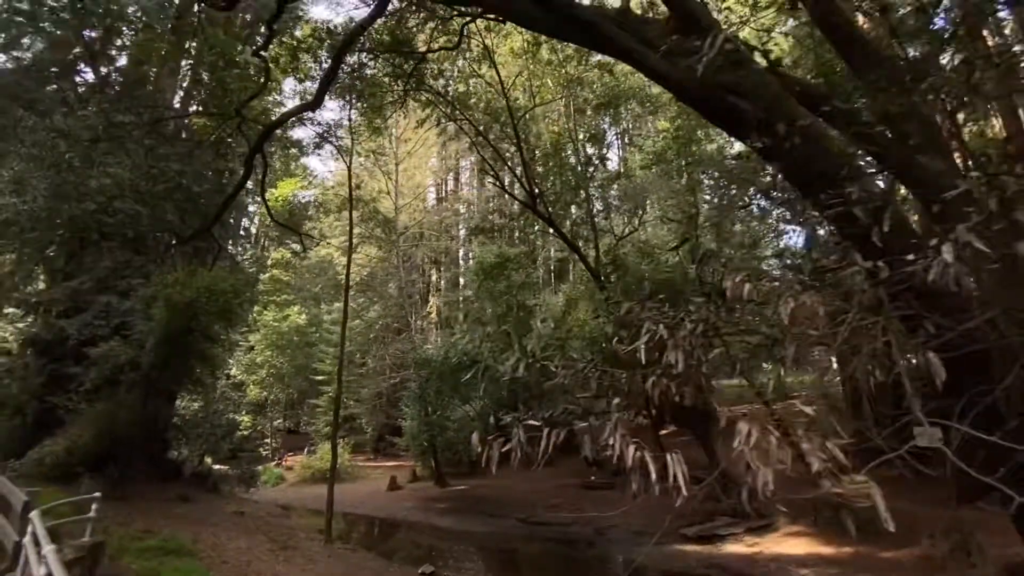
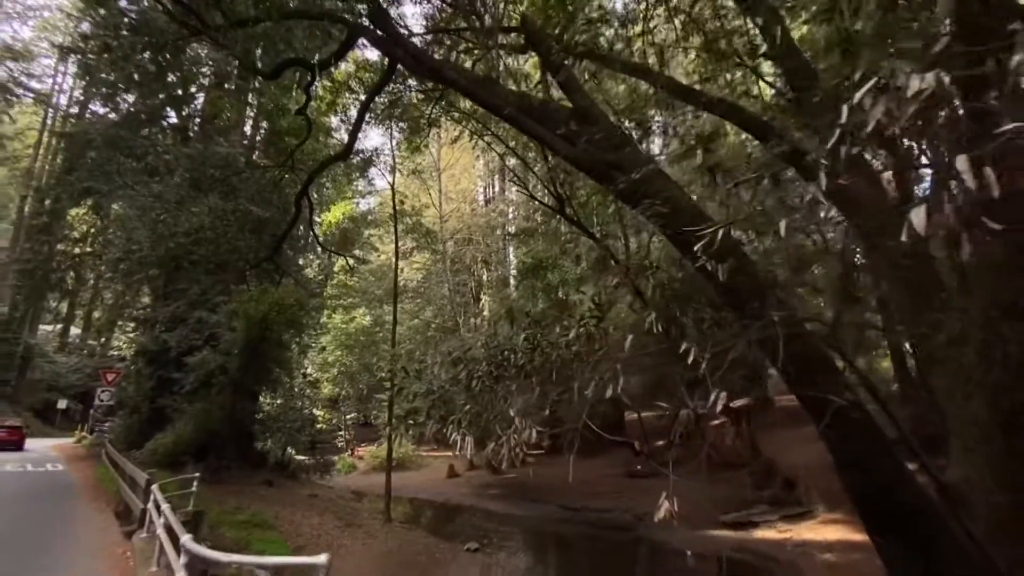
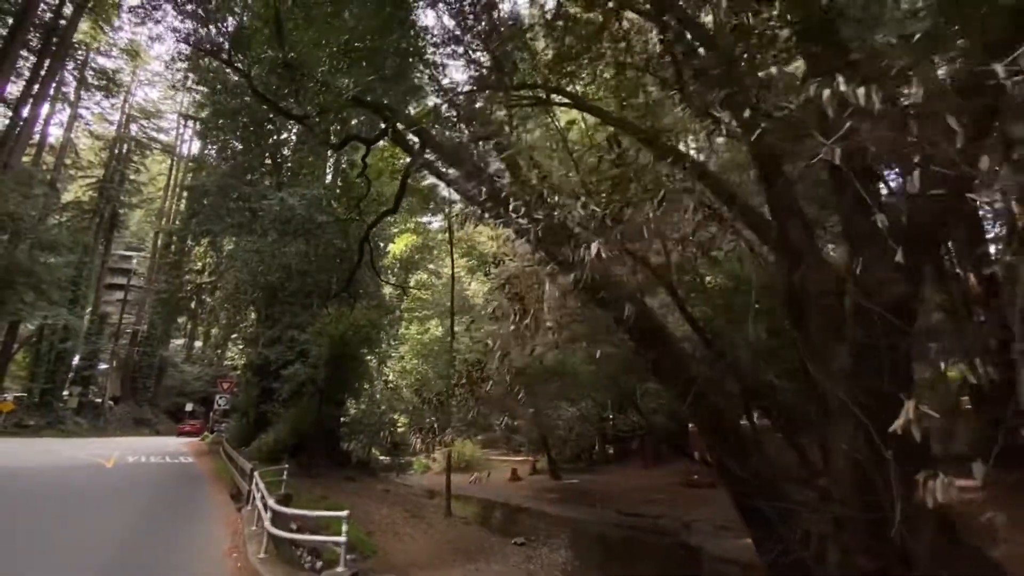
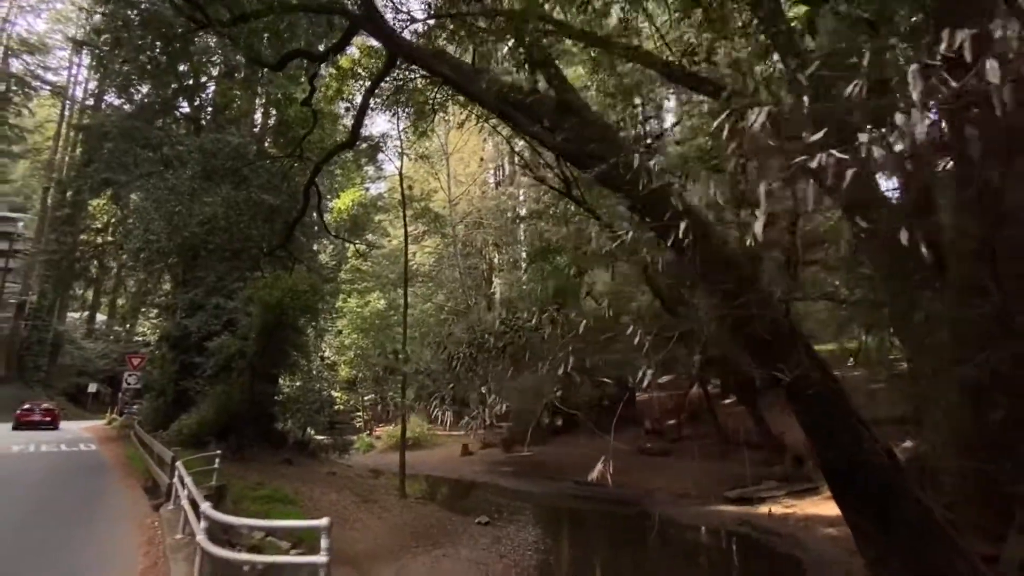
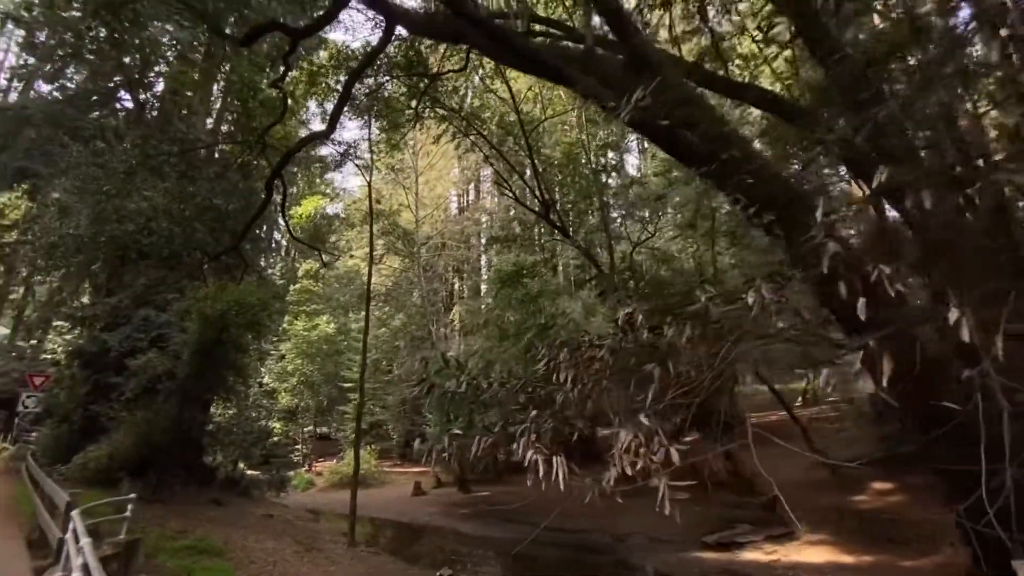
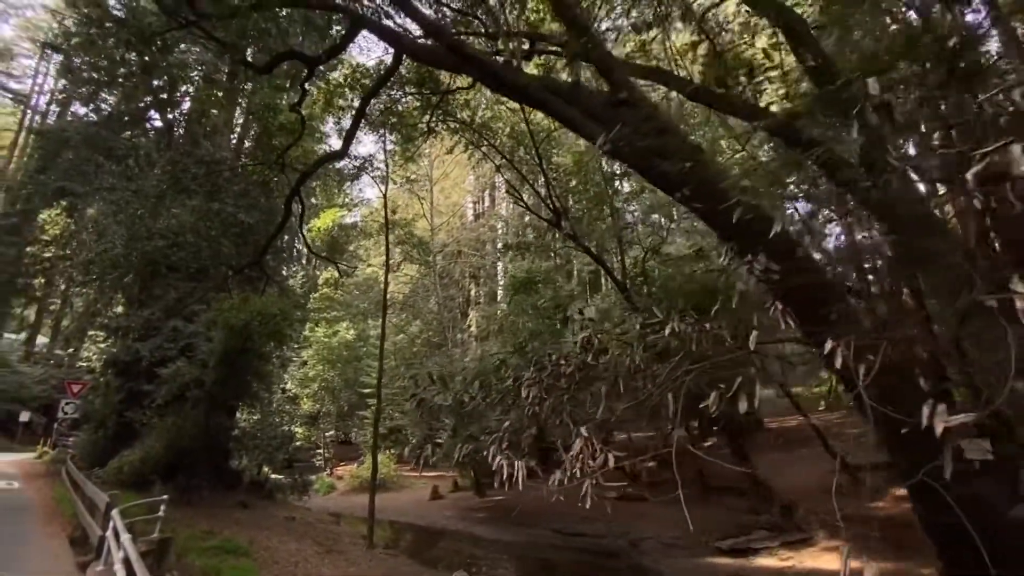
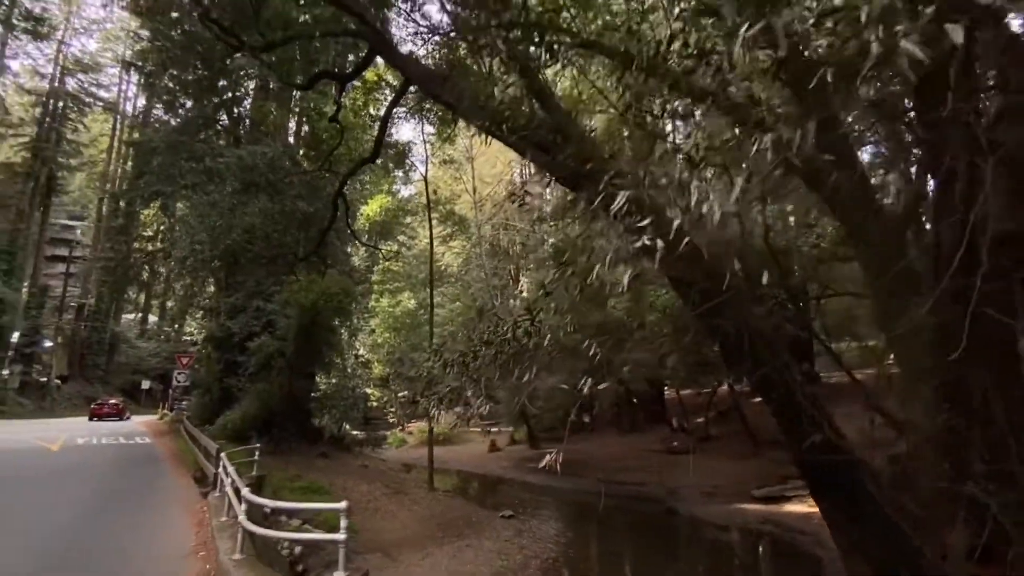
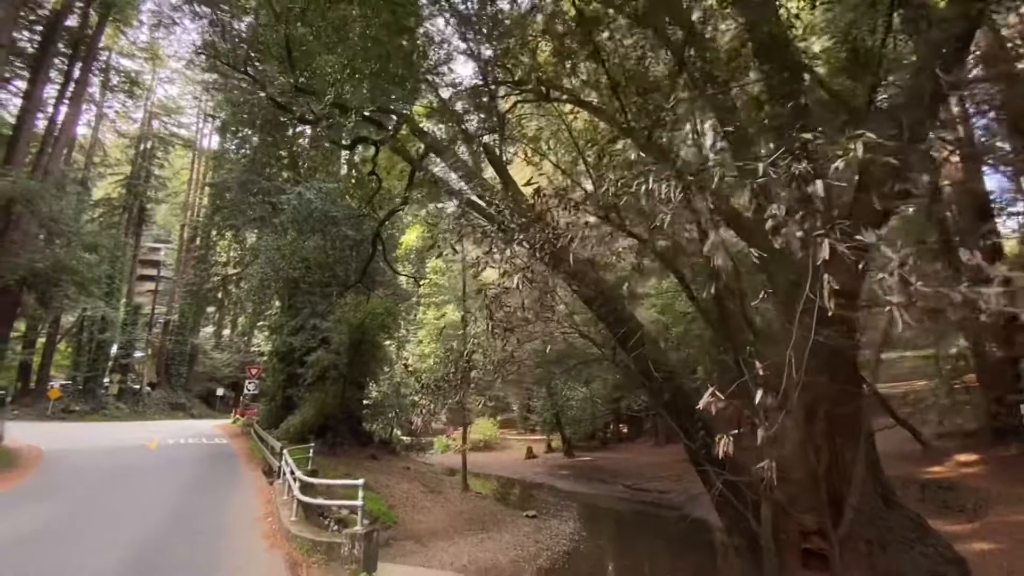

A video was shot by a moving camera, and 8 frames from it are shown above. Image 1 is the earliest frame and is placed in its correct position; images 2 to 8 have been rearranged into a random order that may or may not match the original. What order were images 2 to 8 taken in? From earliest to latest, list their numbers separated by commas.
5, 6, 2, 4, 7, 3, 8
